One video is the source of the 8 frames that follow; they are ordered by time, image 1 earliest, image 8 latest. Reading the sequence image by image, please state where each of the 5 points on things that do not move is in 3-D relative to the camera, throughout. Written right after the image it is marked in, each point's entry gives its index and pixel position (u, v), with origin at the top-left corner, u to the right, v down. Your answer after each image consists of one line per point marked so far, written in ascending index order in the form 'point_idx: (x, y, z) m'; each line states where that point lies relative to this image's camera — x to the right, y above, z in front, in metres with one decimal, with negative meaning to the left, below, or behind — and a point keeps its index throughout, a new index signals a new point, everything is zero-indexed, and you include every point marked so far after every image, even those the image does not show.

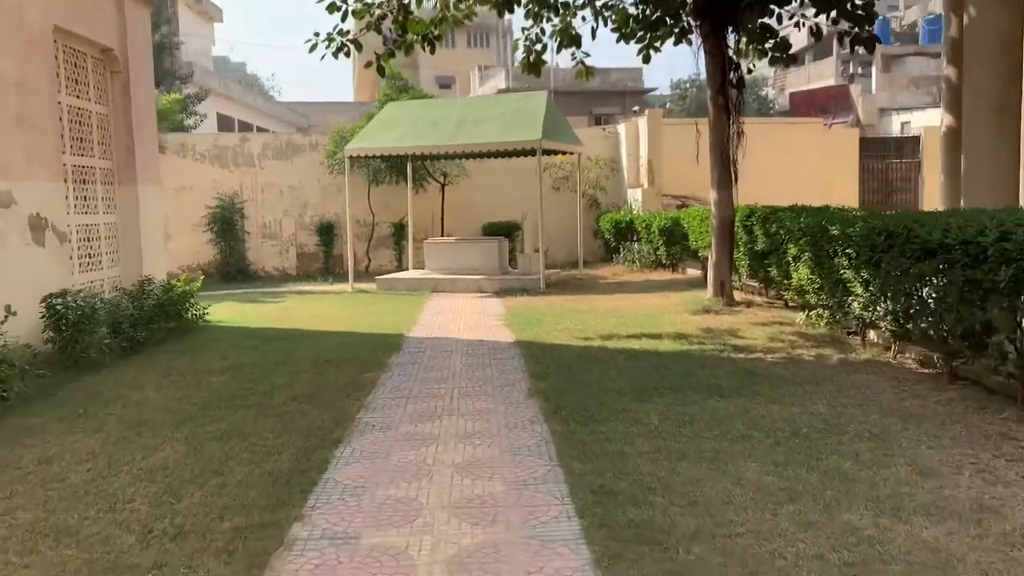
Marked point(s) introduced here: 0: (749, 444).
0: (+1.3, -0.9, +4.7) m
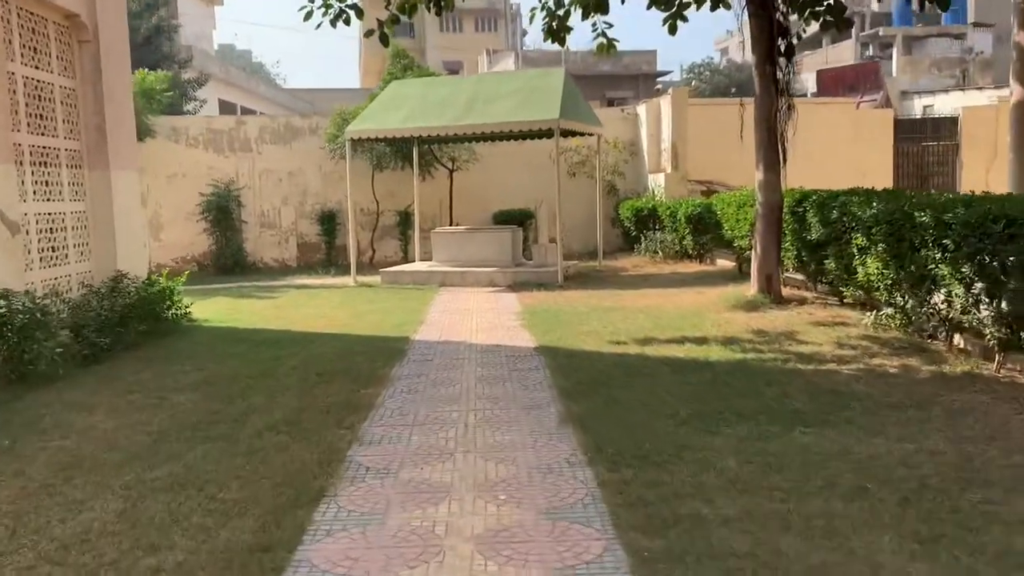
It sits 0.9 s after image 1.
0: (+1.5, -0.9, +3.6) m
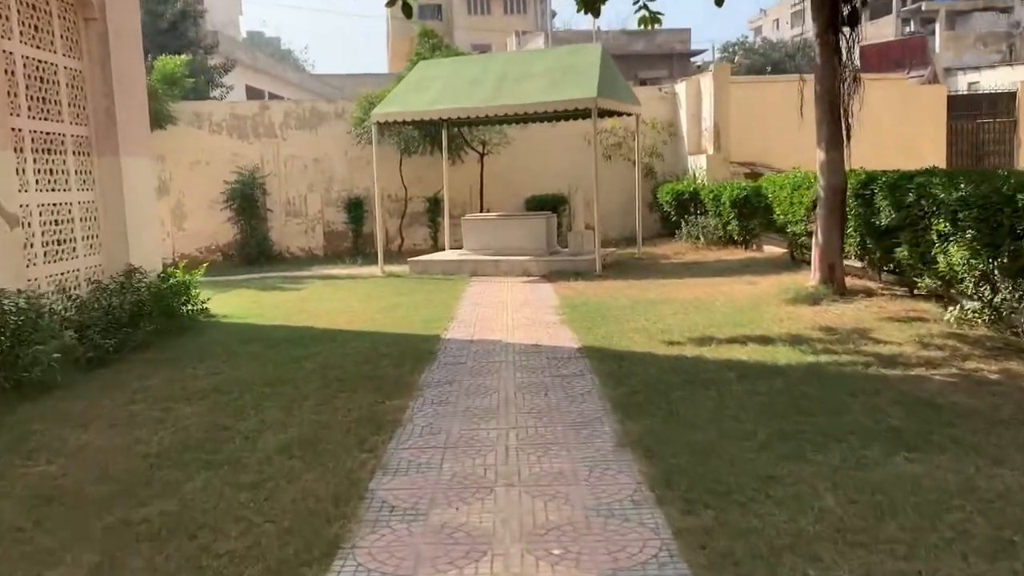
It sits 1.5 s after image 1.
0: (+1.6, -0.9, +2.8) m
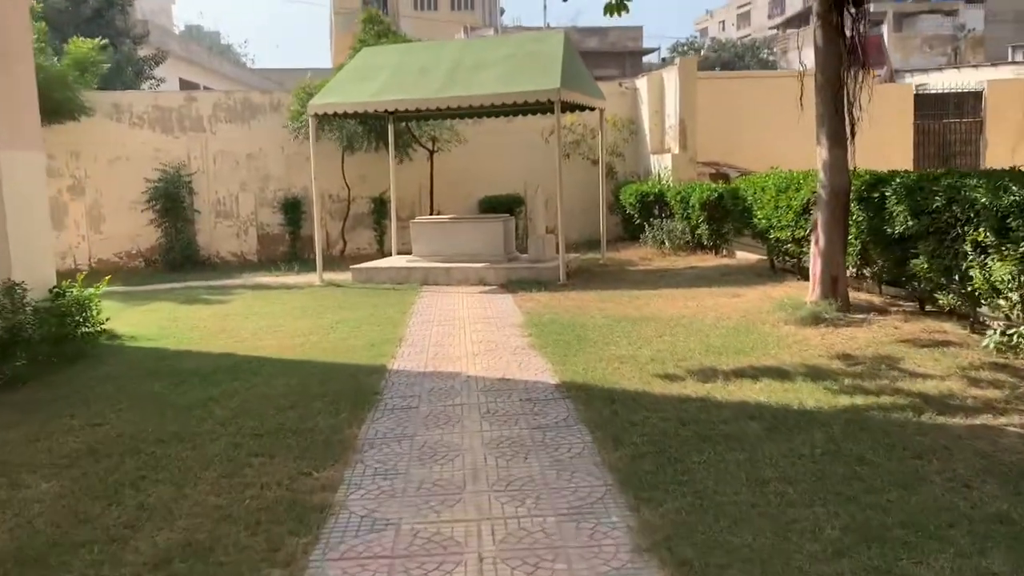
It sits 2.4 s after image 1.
0: (+1.6, -1.0, +1.7) m
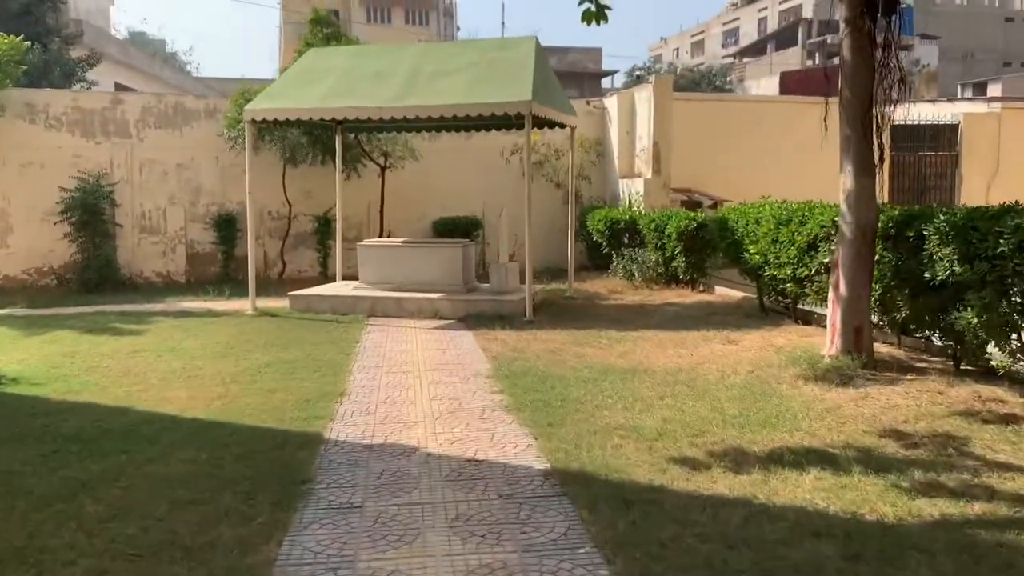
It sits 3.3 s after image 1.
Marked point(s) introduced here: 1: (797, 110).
0: (+1.7, -1.3, +0.5) m
1: (+5.3, +3.3, +16.0) m
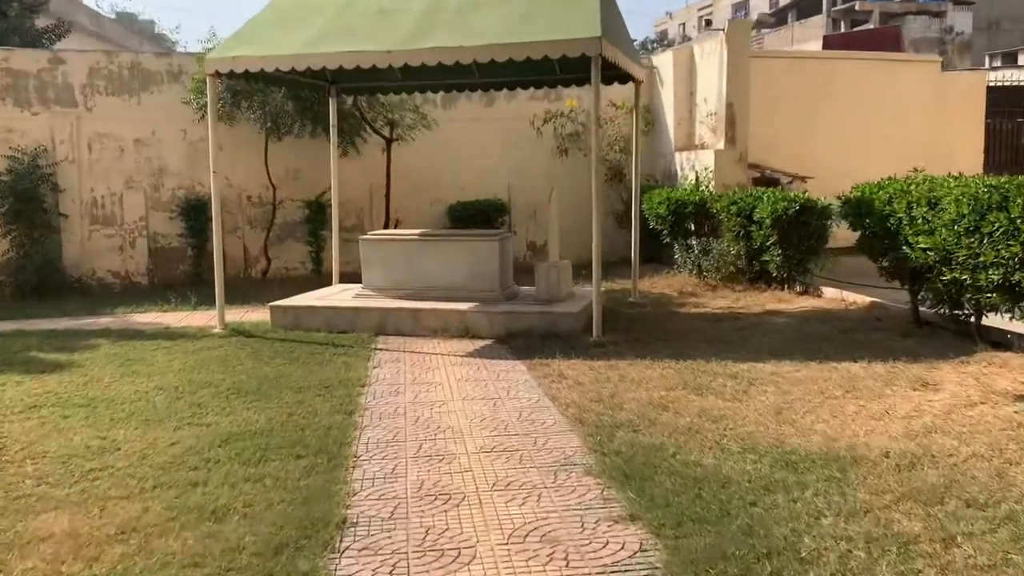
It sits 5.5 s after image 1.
0: (+2.3, -1.5, -2.1) m
1: (+5.8, +3.4, +13.2) m
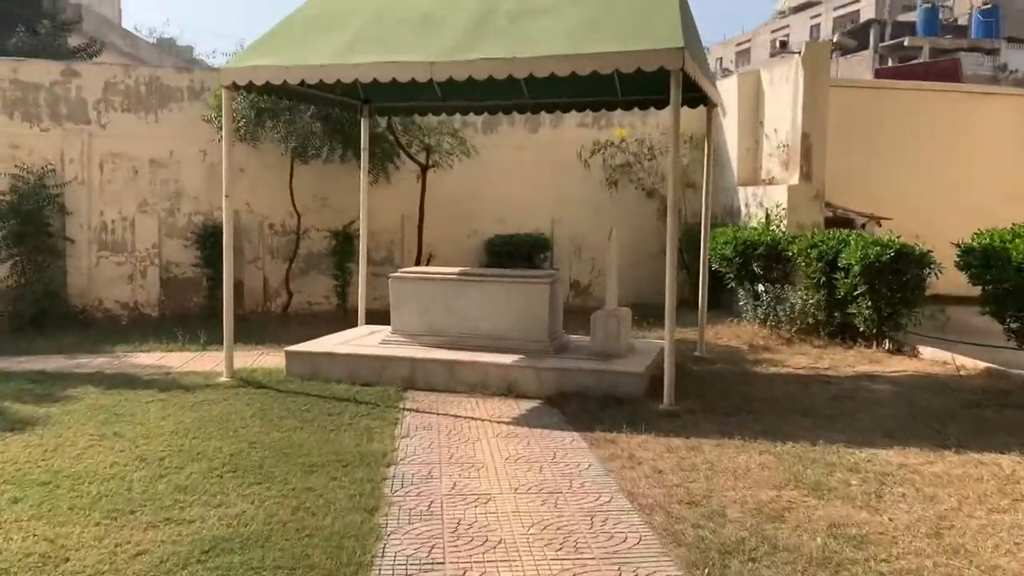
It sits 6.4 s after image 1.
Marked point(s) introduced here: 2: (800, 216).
0: (+2.4, -1.6, -3.4) m
1: (+6.5, +2.6, +12.0) m
2: (+3.3, +0.8, +9.9) m
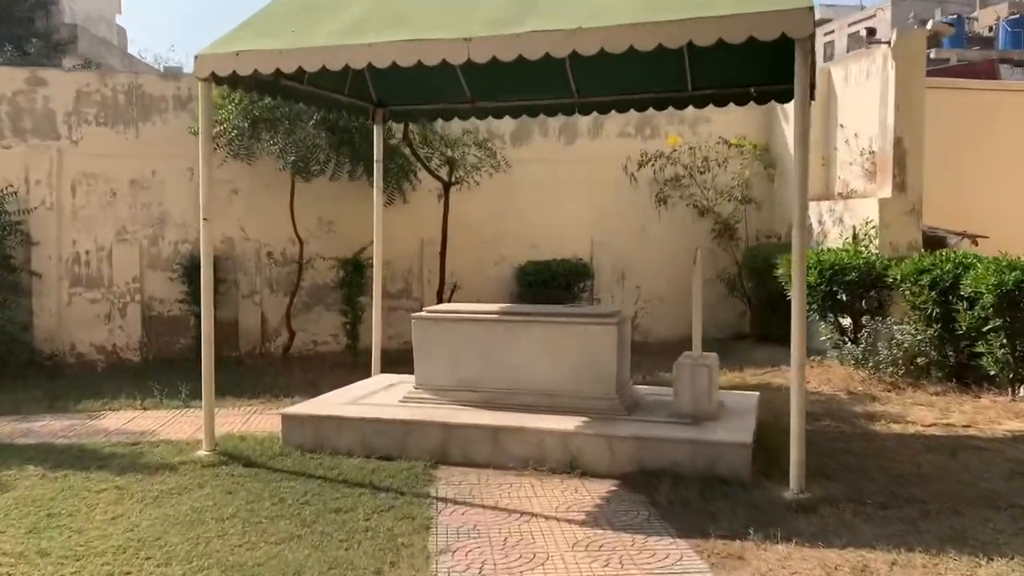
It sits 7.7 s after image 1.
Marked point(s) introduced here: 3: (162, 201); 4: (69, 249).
0: (+2.7, -1.6, -5.0) m
1: (+6.8, +2.3, +10.5) m
2: (+3.7, +0.5, +8.3) m
3: (-3.9, +1.0, +9.6) m
4: (-4.8, +0.4, +9.4) m
